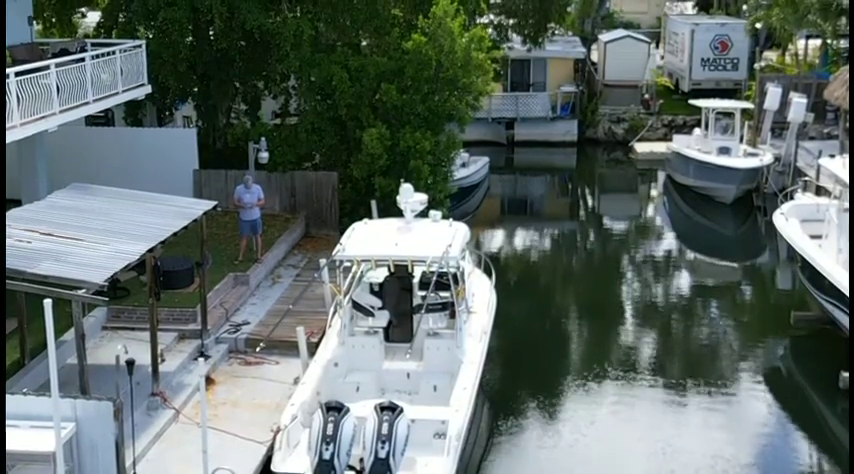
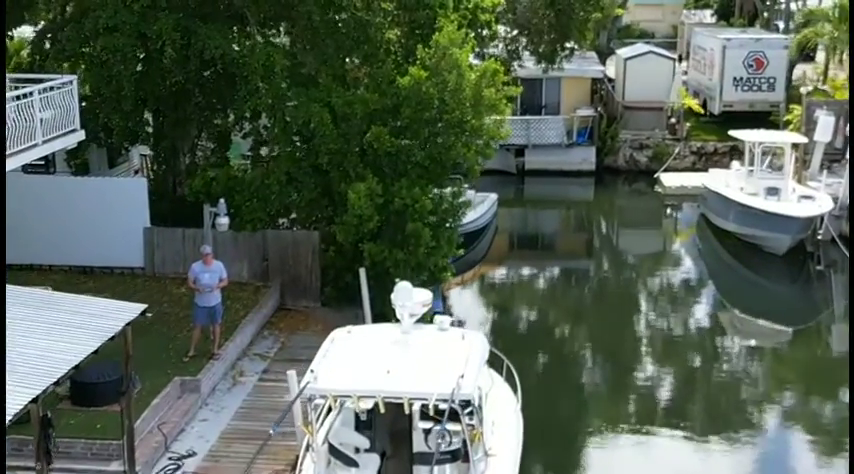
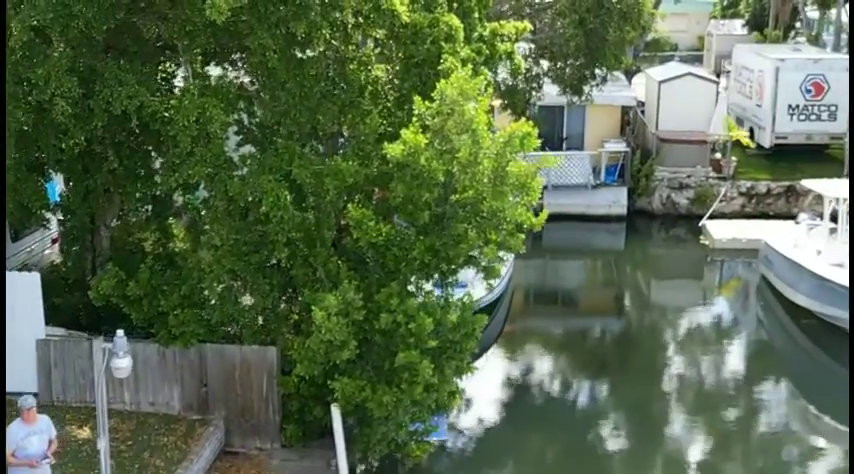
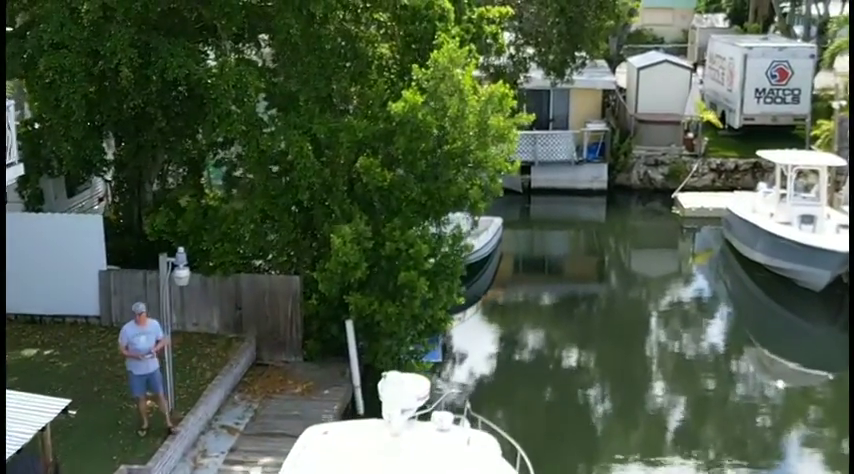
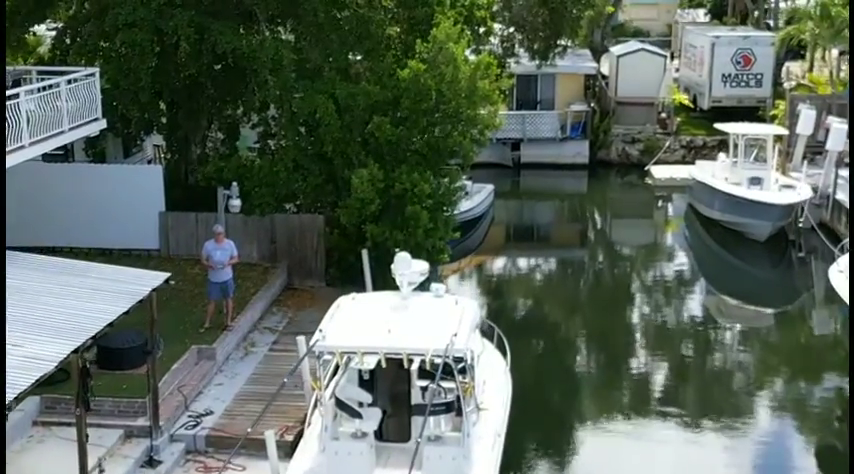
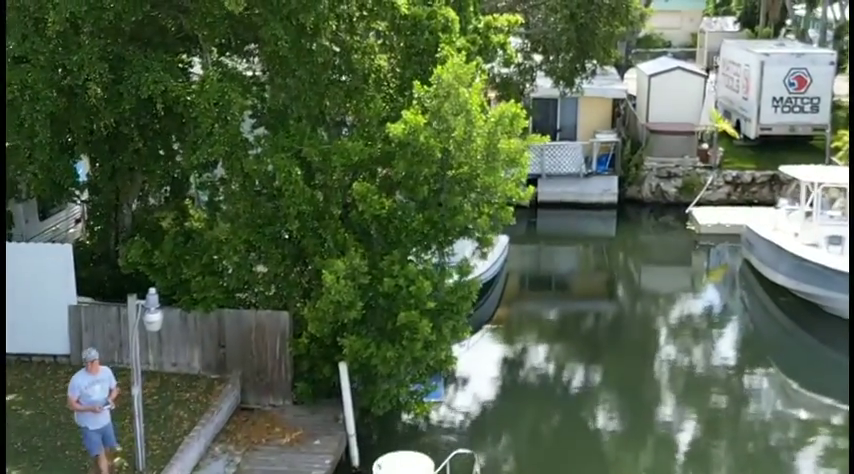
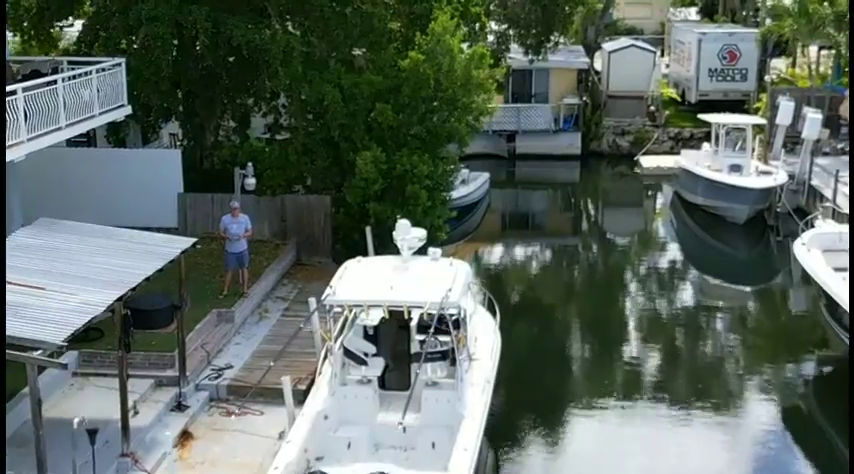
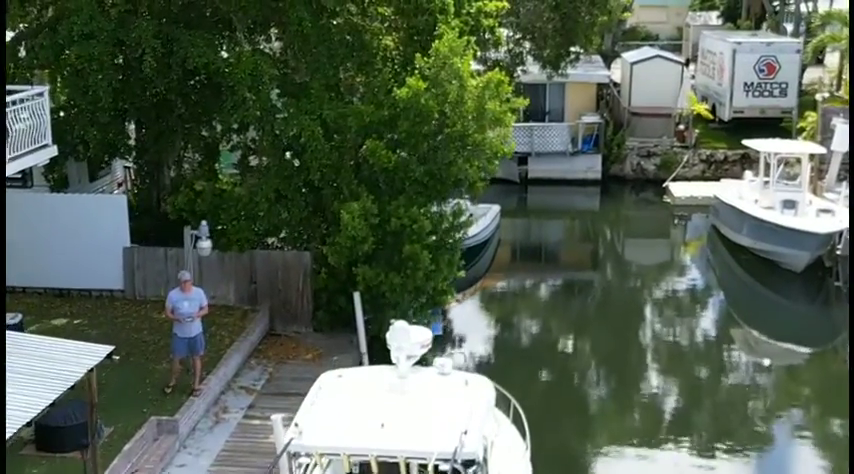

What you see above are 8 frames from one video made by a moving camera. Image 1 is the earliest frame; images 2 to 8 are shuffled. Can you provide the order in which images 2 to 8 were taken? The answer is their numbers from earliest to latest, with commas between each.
7, 5, 2, 8, 4, 6, 3
